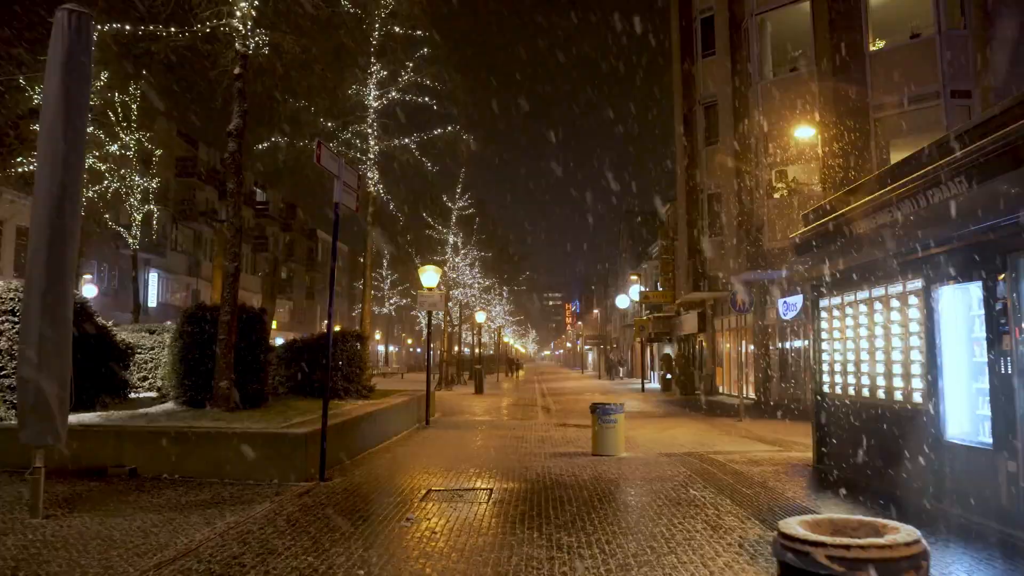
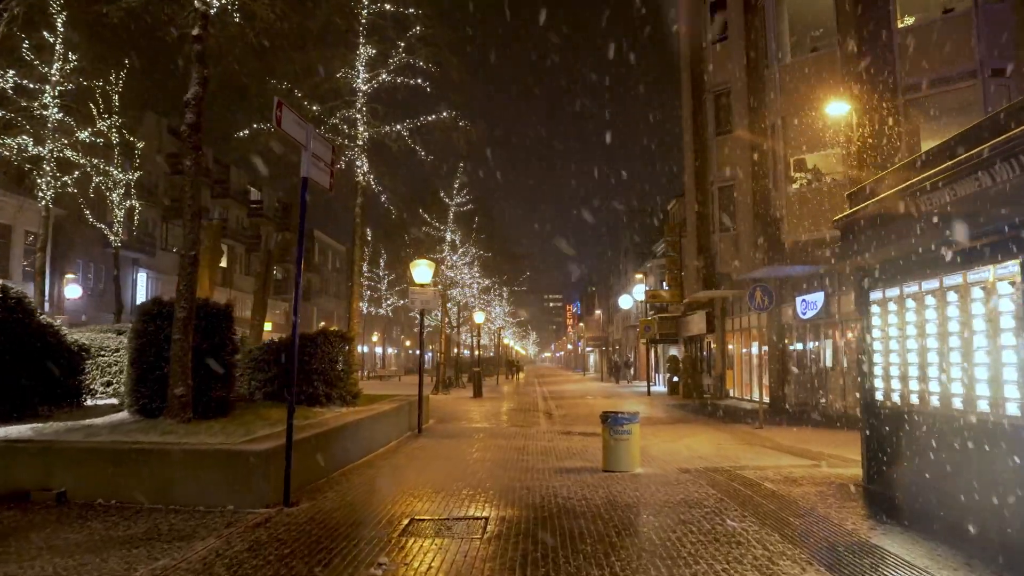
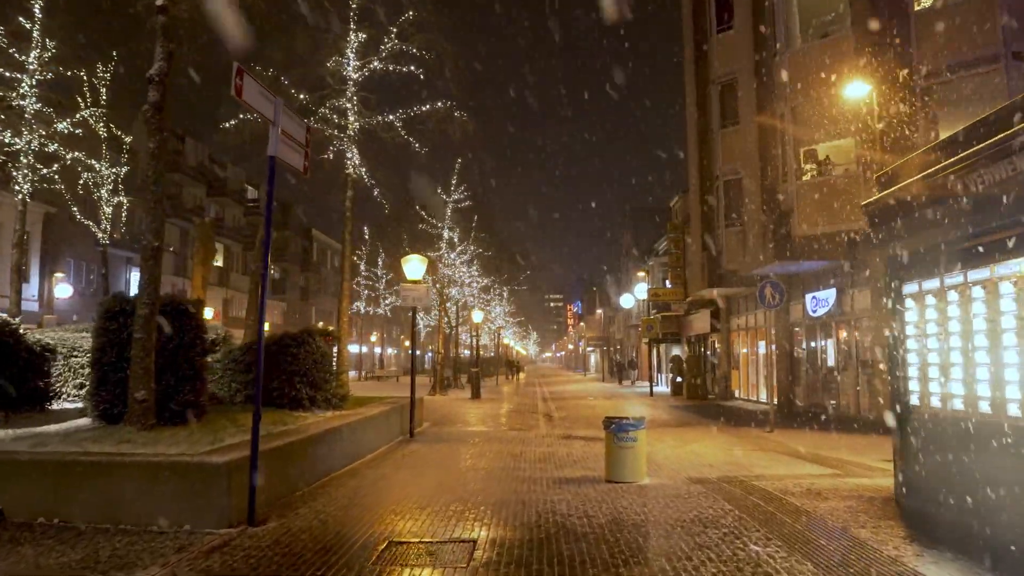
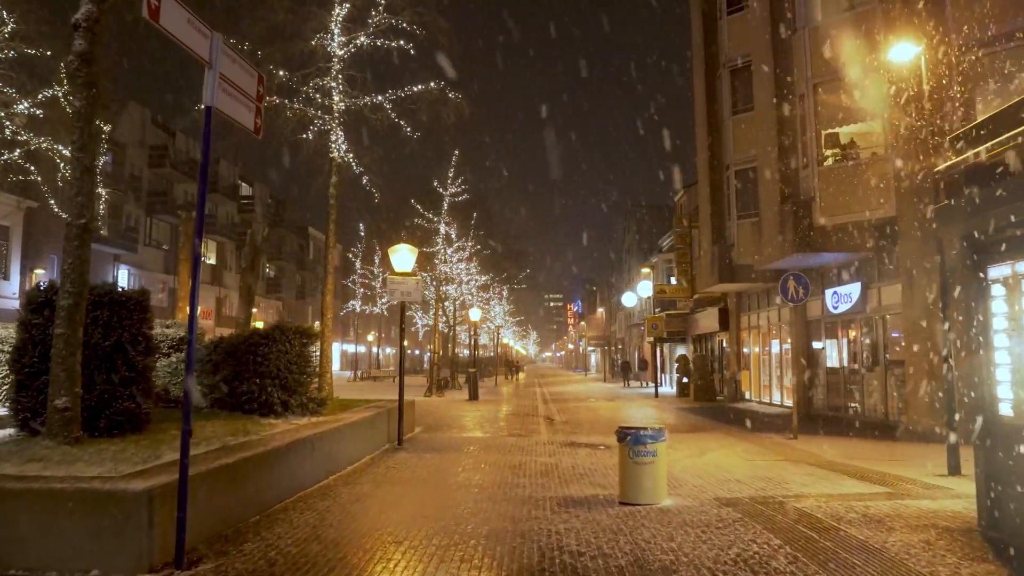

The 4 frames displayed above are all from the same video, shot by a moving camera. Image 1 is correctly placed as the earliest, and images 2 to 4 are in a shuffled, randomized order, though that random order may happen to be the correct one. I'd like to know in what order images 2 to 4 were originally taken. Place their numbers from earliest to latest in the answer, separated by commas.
2, 3, 4
